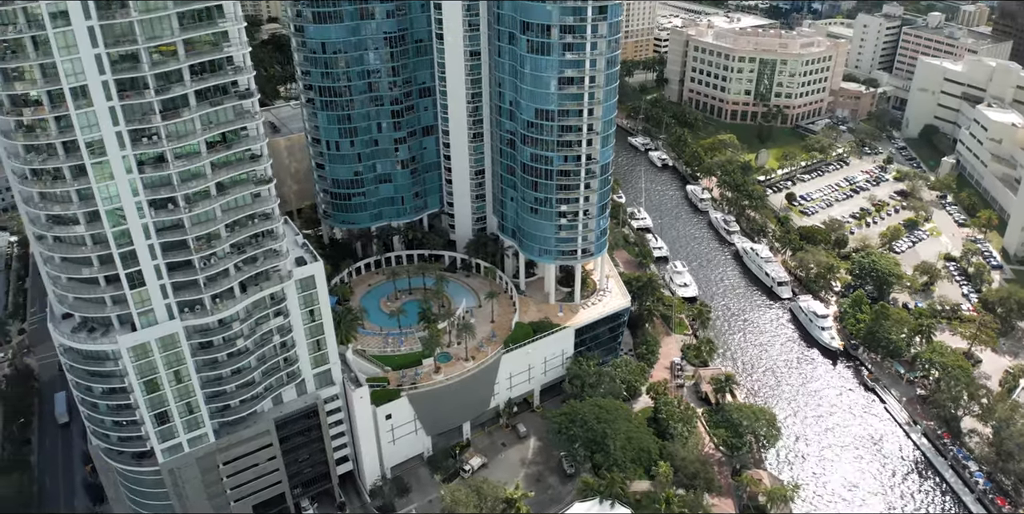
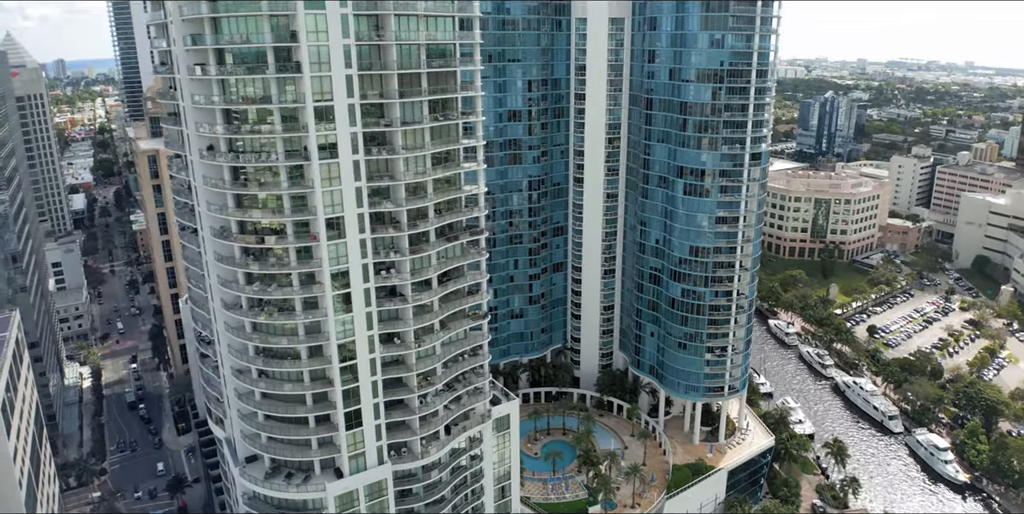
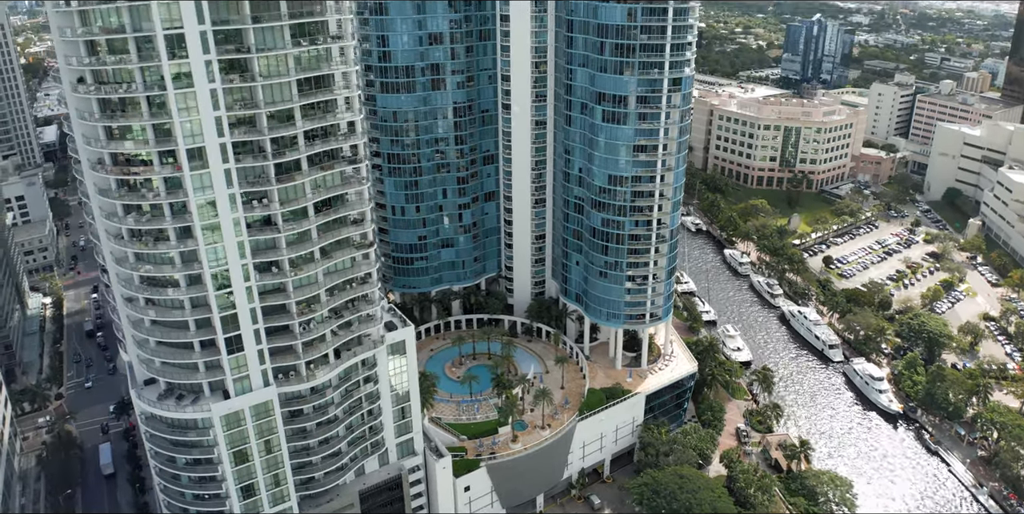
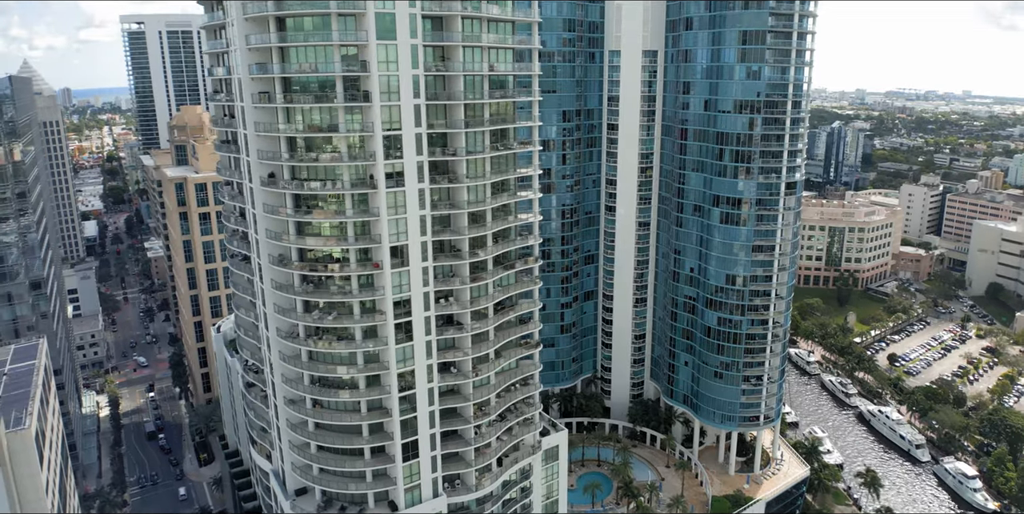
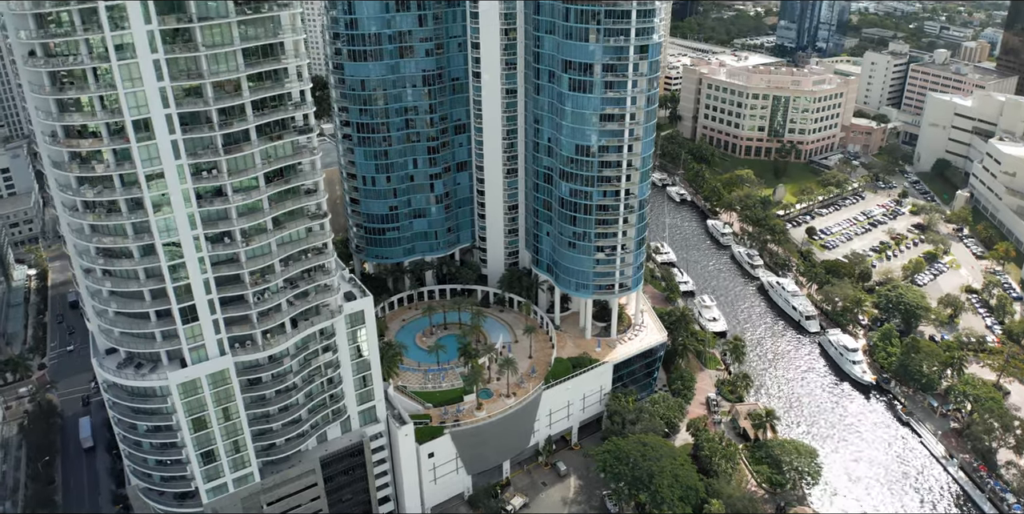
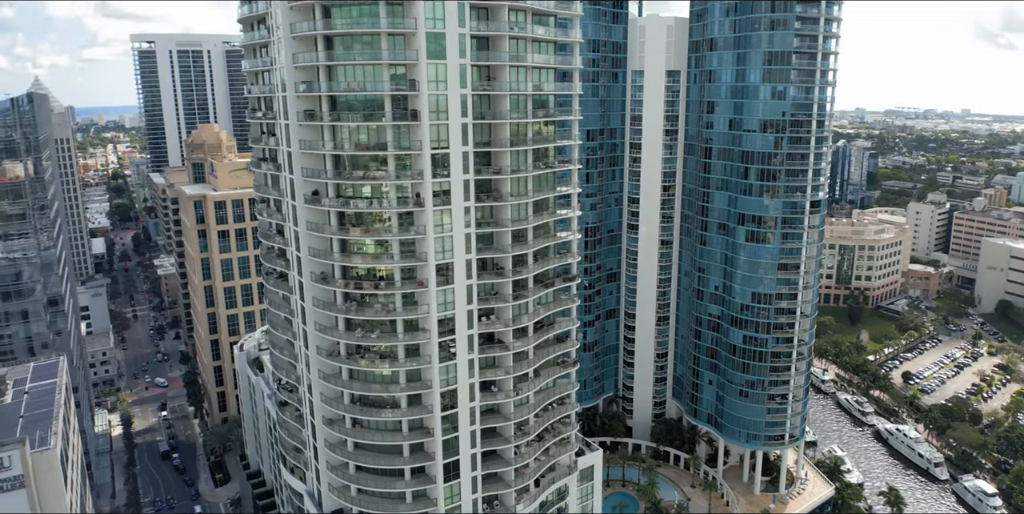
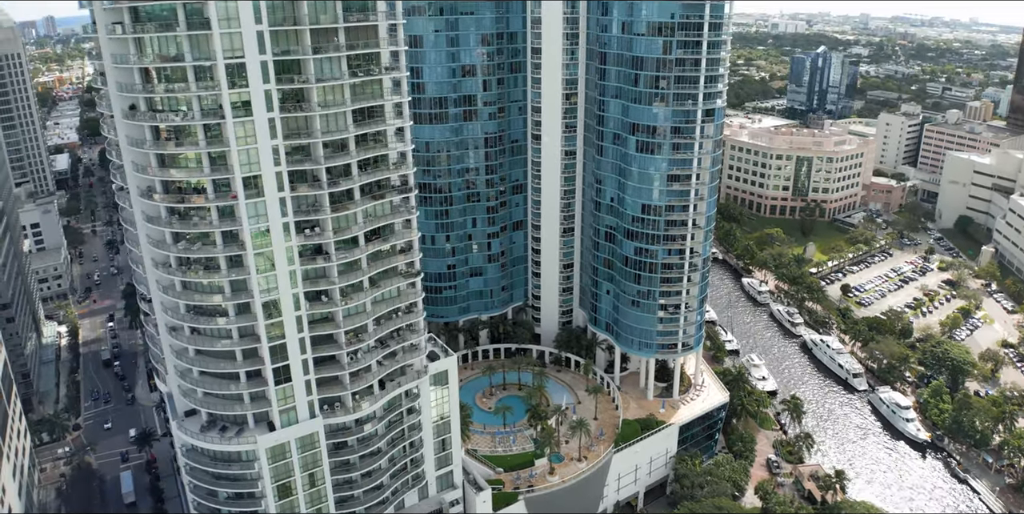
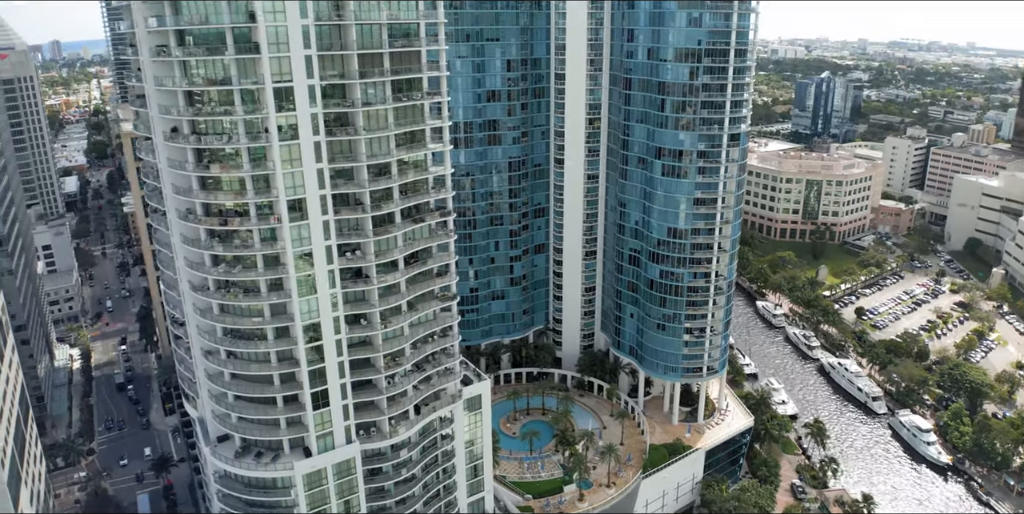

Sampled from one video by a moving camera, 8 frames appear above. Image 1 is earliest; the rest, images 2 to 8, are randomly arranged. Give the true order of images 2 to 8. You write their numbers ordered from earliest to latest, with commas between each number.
5, 3, 7, 8, 2, 4, 6
